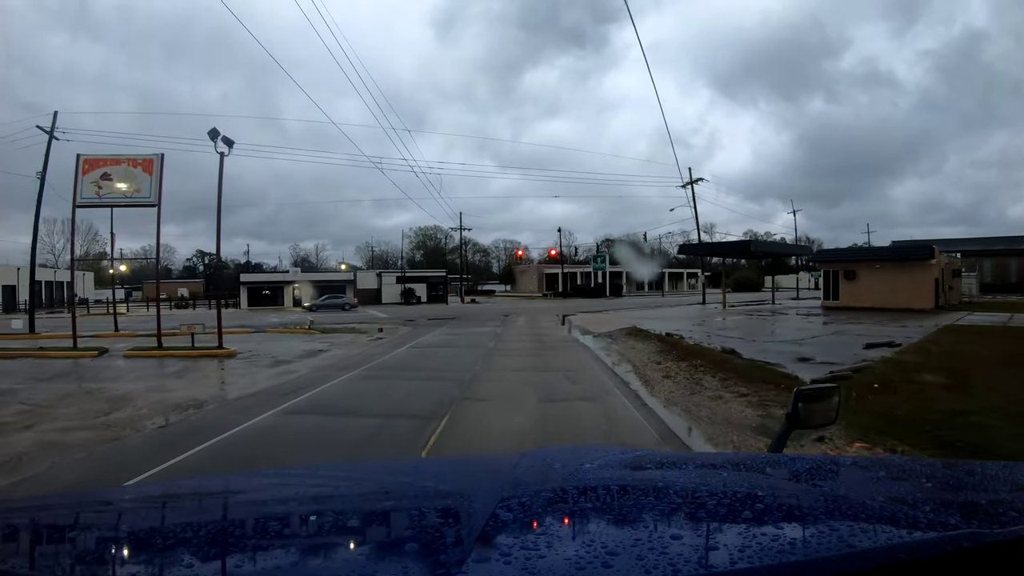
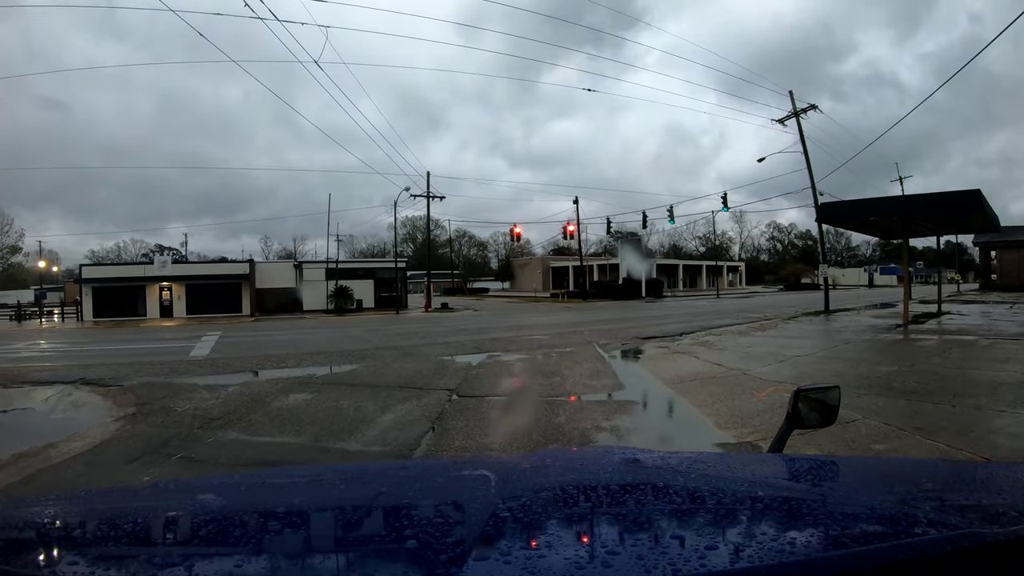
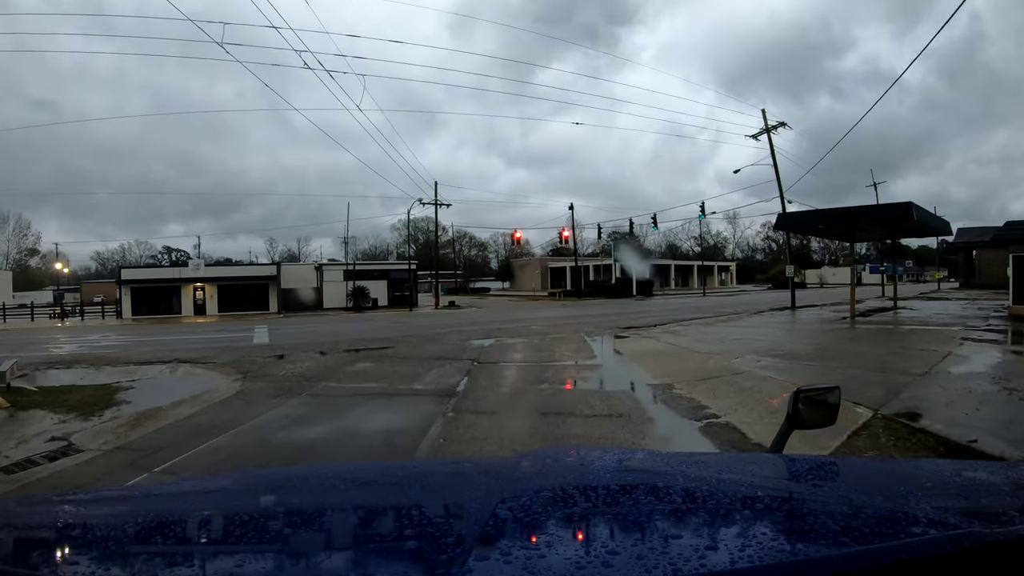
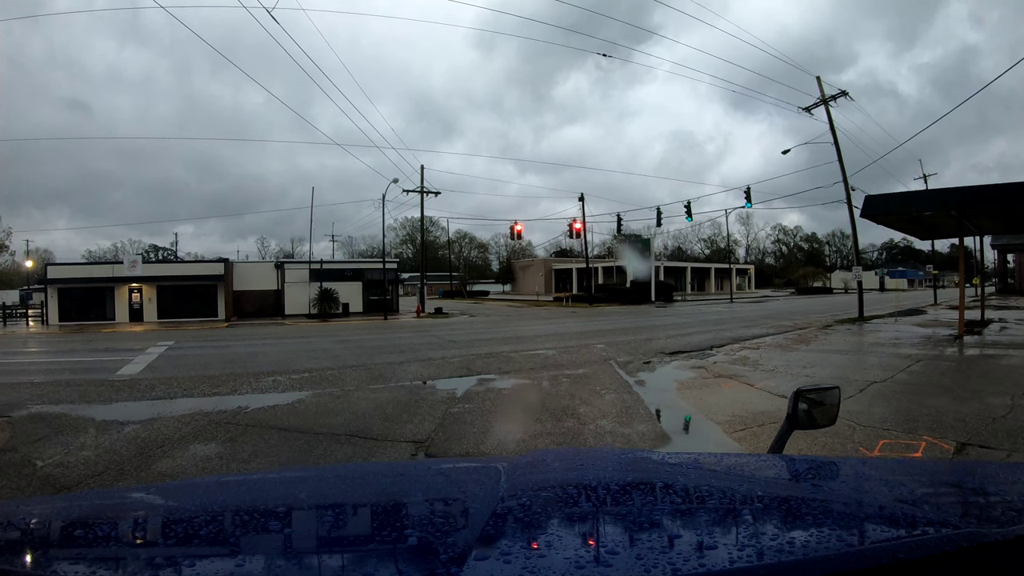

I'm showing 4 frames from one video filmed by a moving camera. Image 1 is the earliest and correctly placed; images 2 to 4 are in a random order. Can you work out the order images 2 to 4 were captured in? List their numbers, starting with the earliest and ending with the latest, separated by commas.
3, 2, 4
